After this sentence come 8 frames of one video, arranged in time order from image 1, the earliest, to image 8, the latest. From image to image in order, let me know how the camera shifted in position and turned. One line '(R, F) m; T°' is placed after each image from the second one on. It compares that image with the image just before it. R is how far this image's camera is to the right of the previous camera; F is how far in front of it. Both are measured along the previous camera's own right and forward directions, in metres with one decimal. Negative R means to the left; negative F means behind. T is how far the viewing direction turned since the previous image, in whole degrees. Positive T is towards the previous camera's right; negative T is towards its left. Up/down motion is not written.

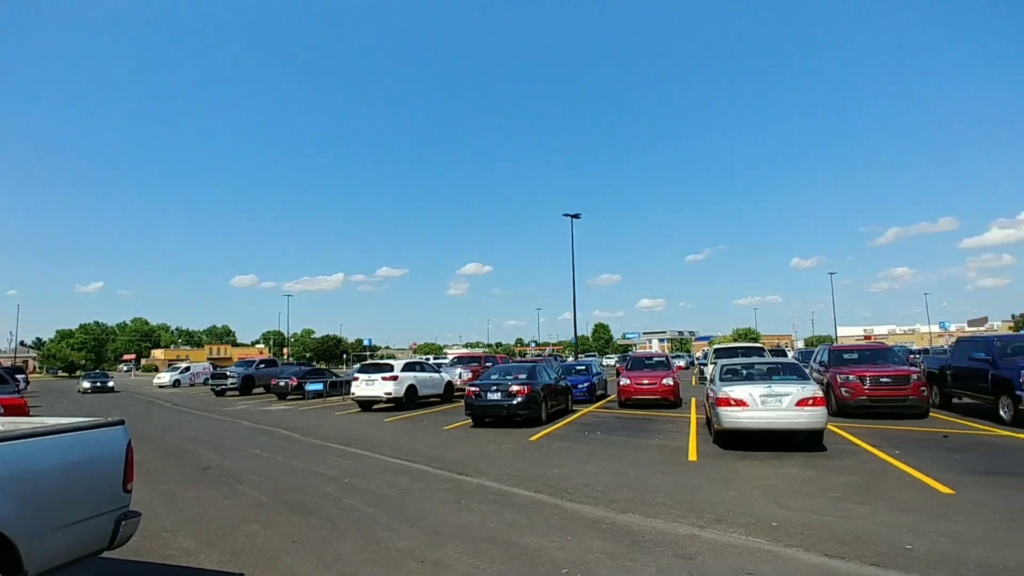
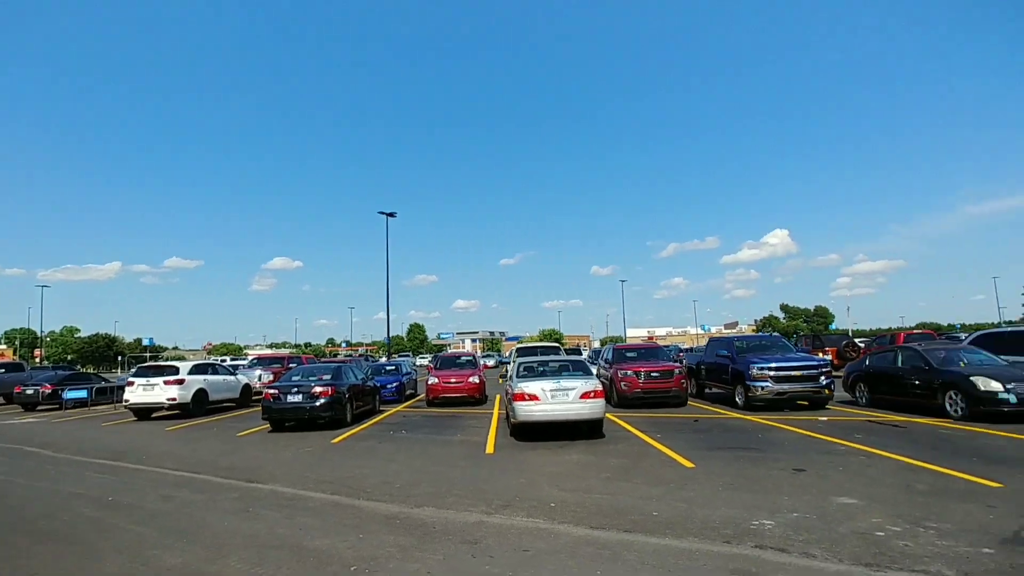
(+0.2, -0.2) m; +18°
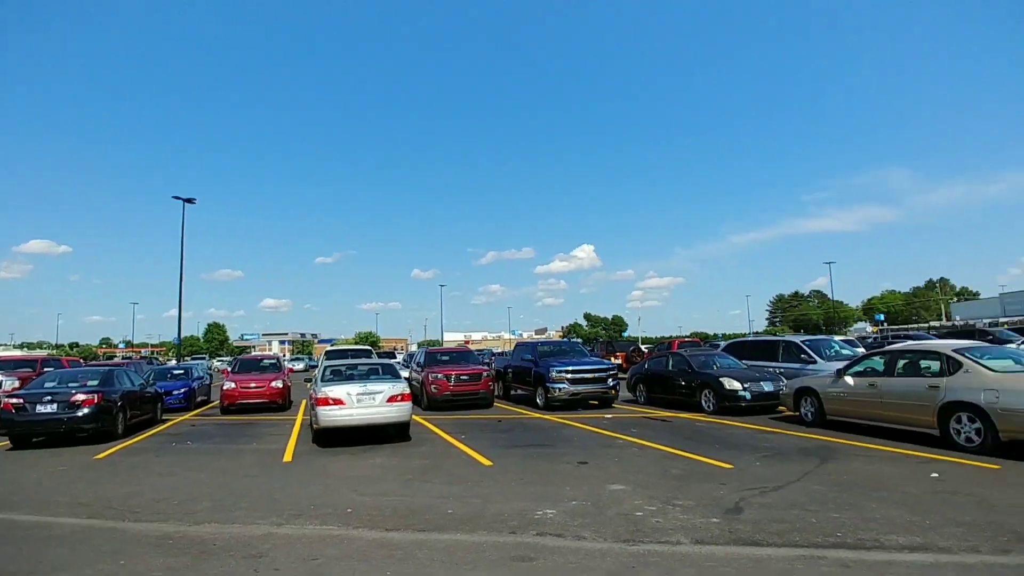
(+0.1, -0.1) m; +17°
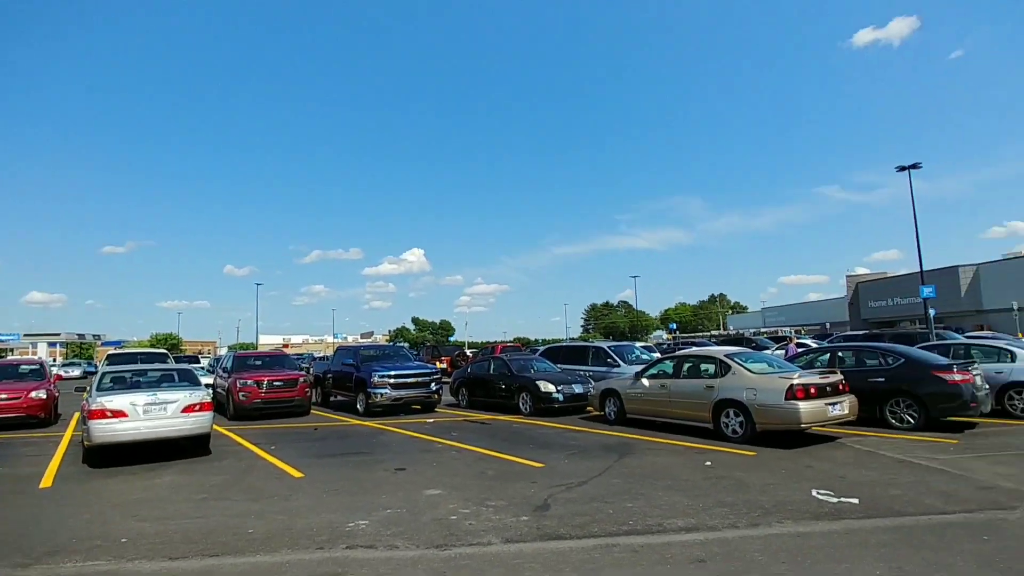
(+0.1, 0.0) m; +17°
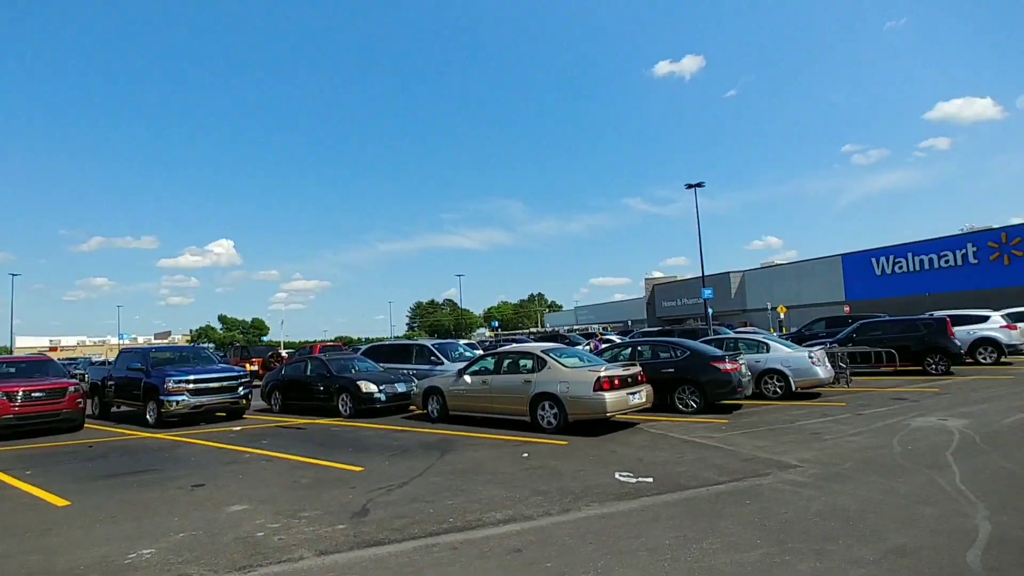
(0.0, +0.1) m; +17°
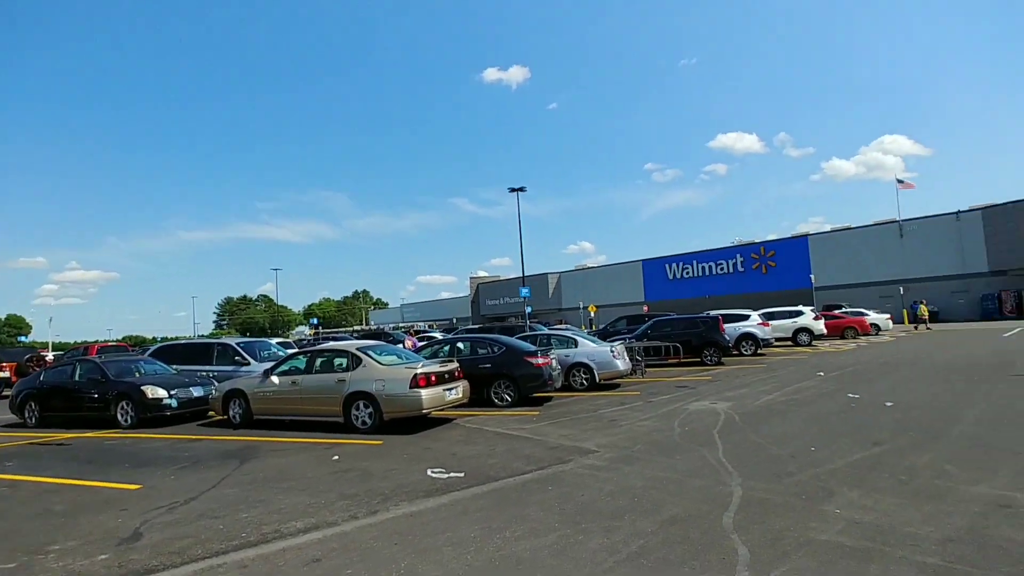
(+0.2, +0.1) m; +17°
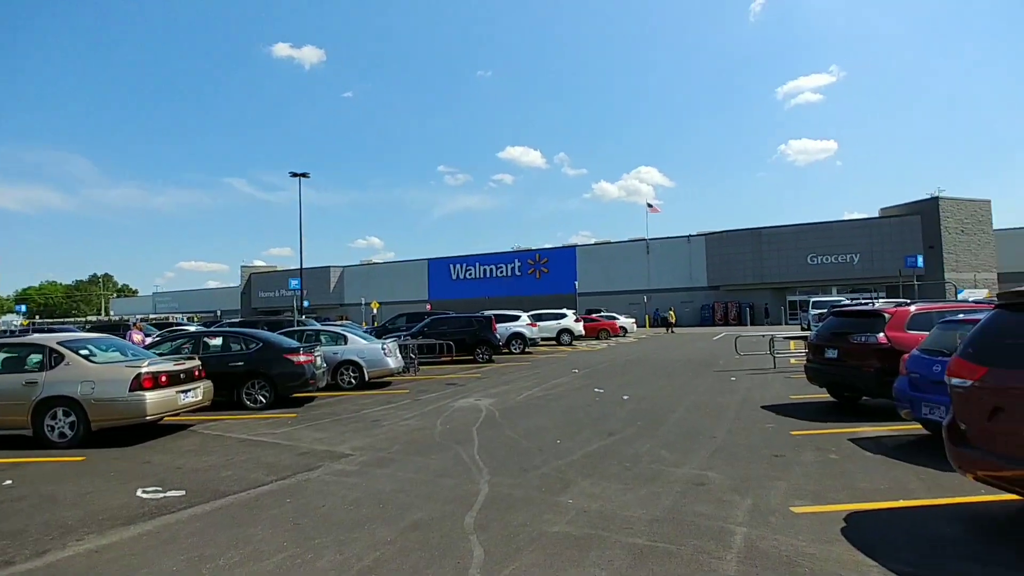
(+0.4, +0.3) m; +21°
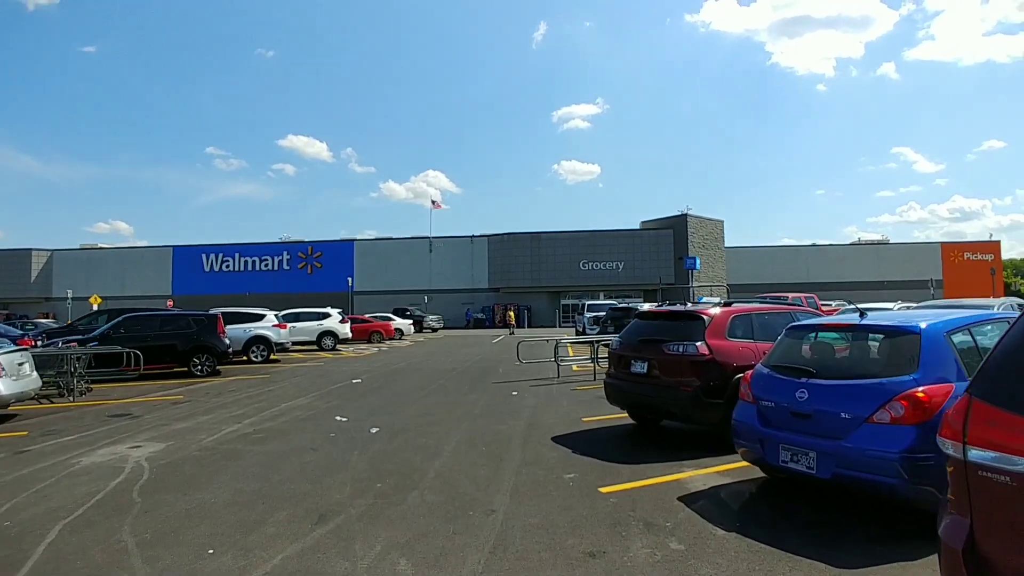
(+1.2, +3.6) m; +21°
